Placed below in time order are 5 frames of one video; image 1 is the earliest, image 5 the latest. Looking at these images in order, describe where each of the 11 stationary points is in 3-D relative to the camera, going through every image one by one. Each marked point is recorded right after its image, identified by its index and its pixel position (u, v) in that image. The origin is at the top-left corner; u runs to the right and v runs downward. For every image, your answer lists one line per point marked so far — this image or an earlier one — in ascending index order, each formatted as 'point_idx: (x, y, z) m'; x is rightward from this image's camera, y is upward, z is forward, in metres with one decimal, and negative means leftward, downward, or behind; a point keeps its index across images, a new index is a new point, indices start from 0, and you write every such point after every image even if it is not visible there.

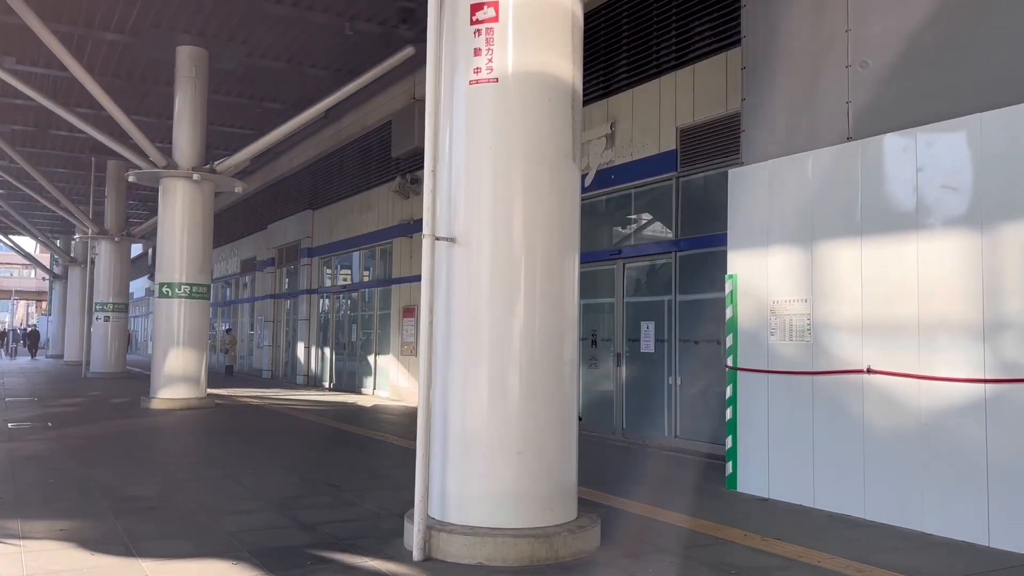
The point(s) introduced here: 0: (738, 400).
0: (+2.1, -1.0, +8.0) m
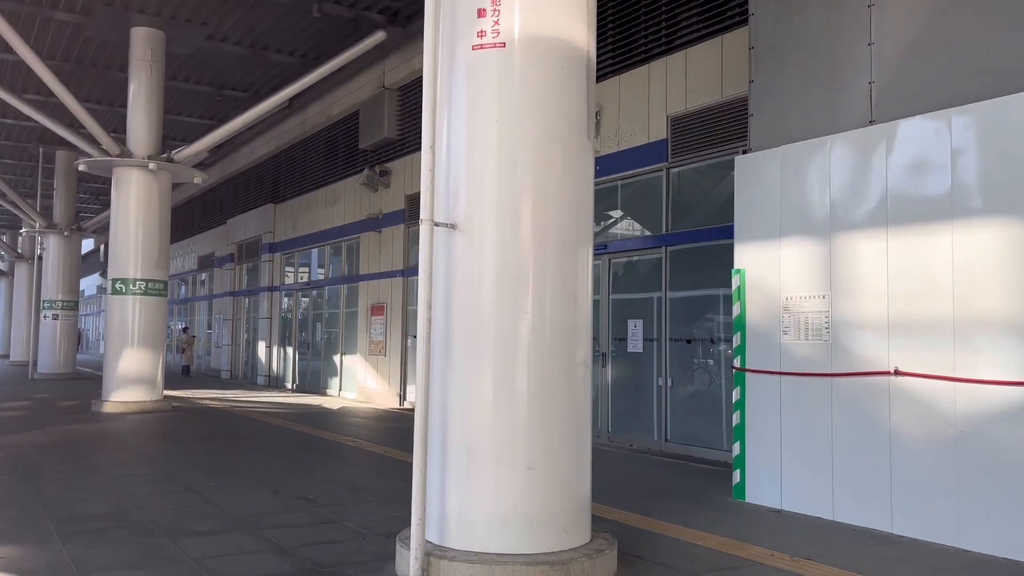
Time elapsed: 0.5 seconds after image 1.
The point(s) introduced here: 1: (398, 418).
0: (+2.0, -1.0, +7.5) m
1: (-2.0, -2.3, +15.3) m
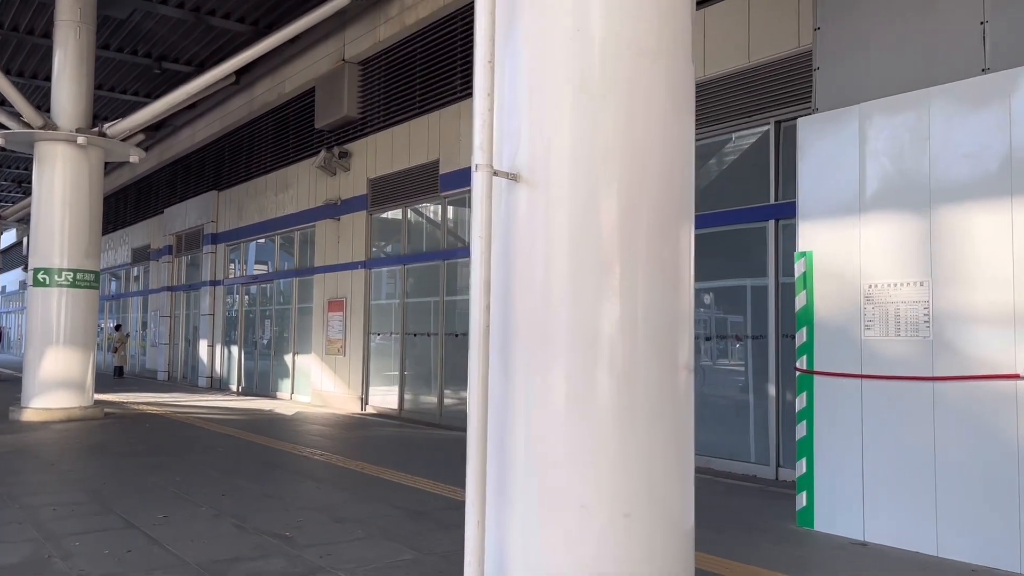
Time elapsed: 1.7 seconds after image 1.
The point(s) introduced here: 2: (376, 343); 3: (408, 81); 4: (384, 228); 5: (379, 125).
0: (+2.2, -0.9, +6.2) m
1: (-2.4, -2.2, +13.8) m
2: (-2.5, -1.0, +15.8) m
3: (-1.8, +3.6, +14.9) m
4: (-2.3, +1.1, +15.7) m
5: (-2.4, +3.0, +15.7) m
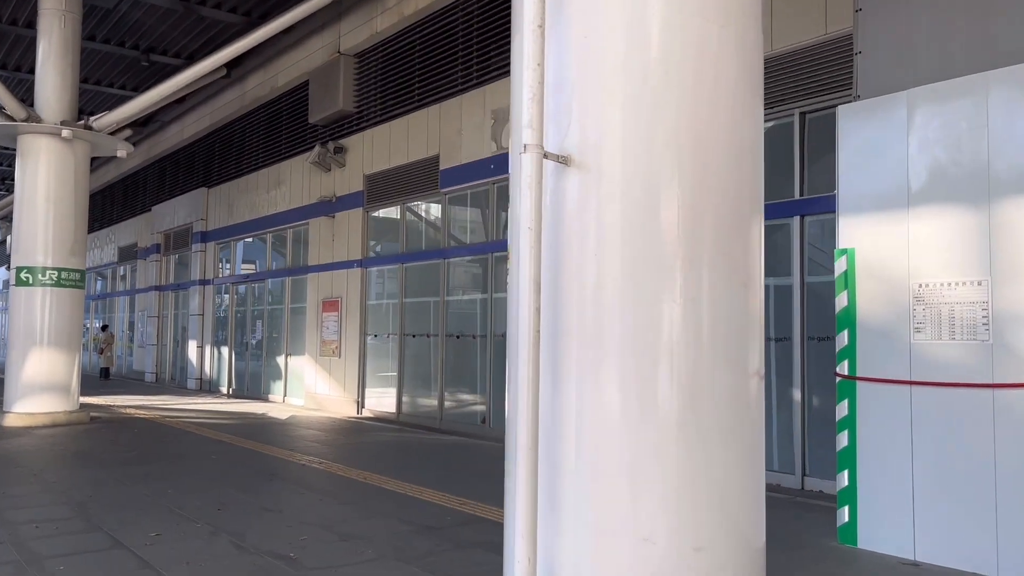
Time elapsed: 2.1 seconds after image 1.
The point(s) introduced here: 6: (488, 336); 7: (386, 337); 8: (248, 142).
0: (+2.3, -0.9, +5.8) m
1: (-2.3, -2.2, +13.3) m
2: (-2.5, -1.0, +15.3) m
3: (-1.8, +3.6, +14.4) m
4: (-2.3, +1.1, +15.3) m
5: (-2.4, +3.0, +15.2) m
6: (-0.3, -0.7, +12.6) m
7: (-2.2, -0.8, +14.9) m
8: (-6.0, +3.3, +19.6) m
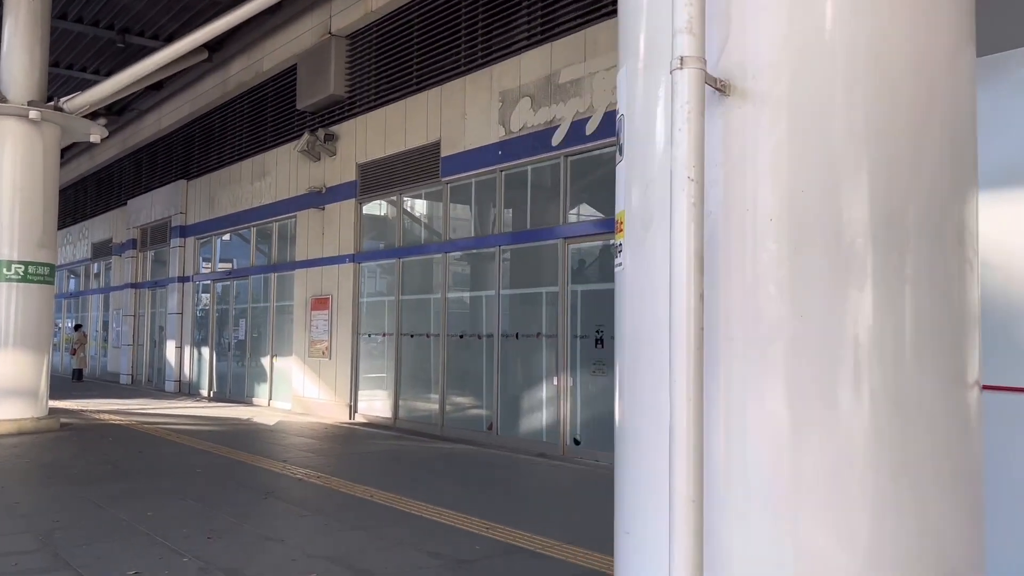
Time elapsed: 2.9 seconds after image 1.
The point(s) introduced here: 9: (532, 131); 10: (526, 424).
0: (+2.6, -0.8, +5.0) m
1: (-2.2, -2.1, +12.3) m
2: (-2.4, -0.9, +14.3) m
3: (-1.7, +3.6, +13.5) m
4: (-2.3, +1.1, +14.3) m
5: (-2.4, +3.0, +14.3) m
6: (-0.2, -0.6, +11.7) m
7: (-2.1, -0.8, +14.0) m
8: (-6.1, +3.4, +18.6) m
9: (+0.3, +2.0, +11.0) m
10: (+0.2, -1.7, +10.9) m
